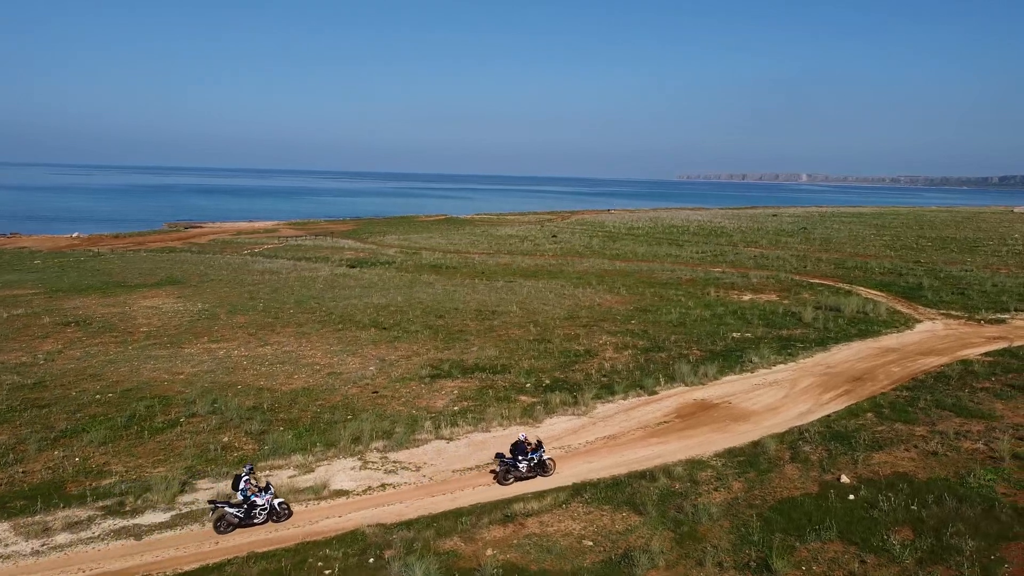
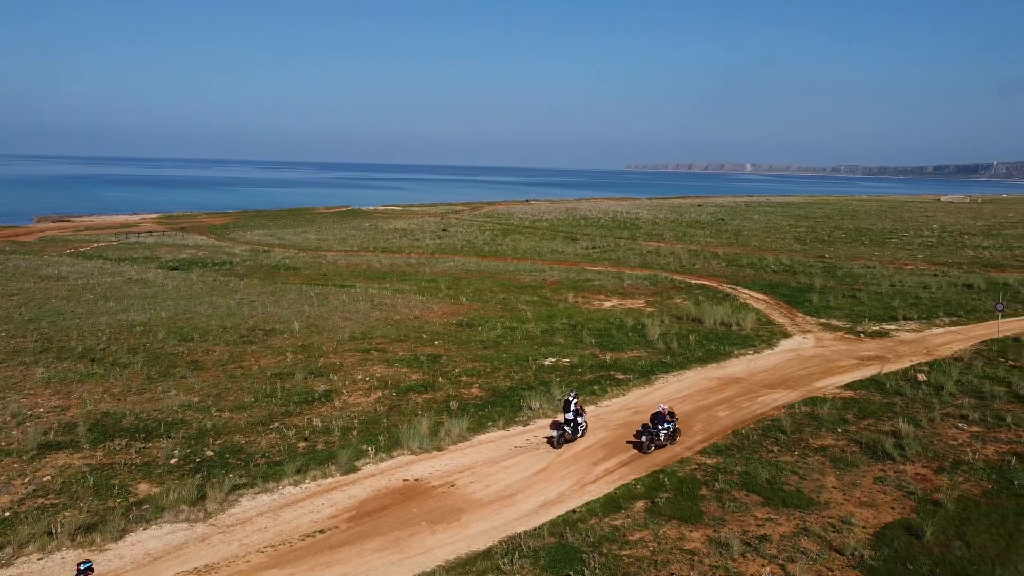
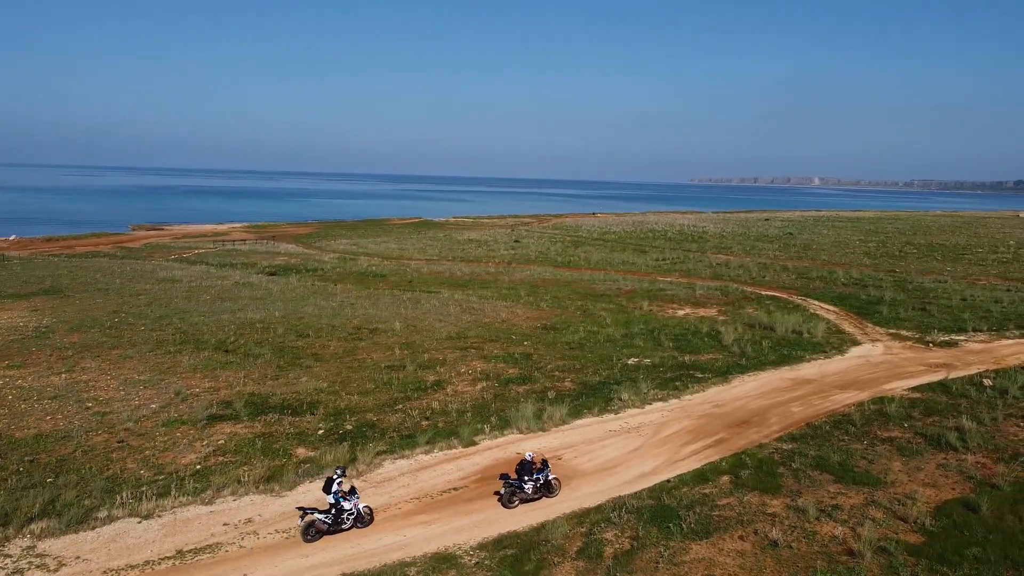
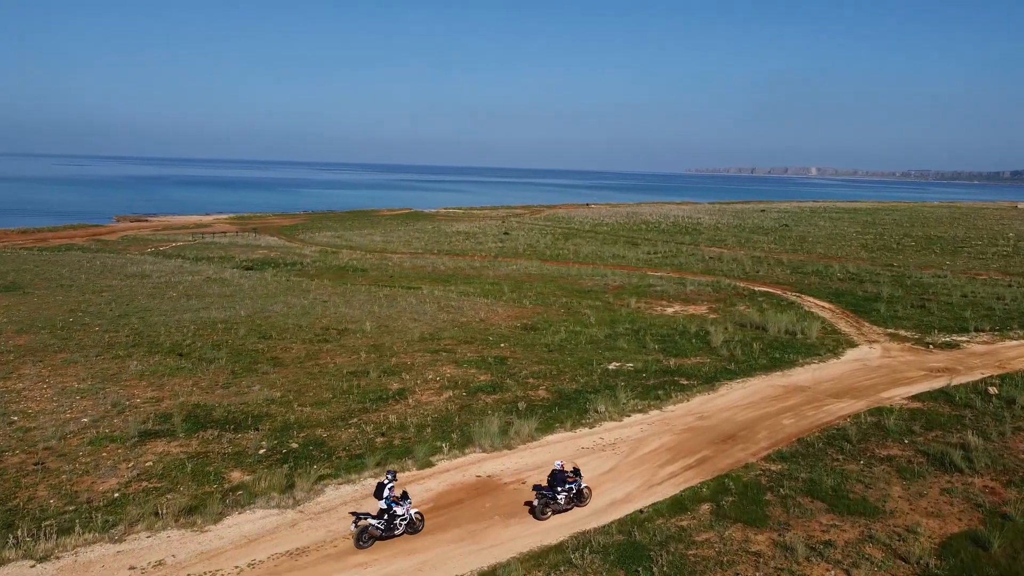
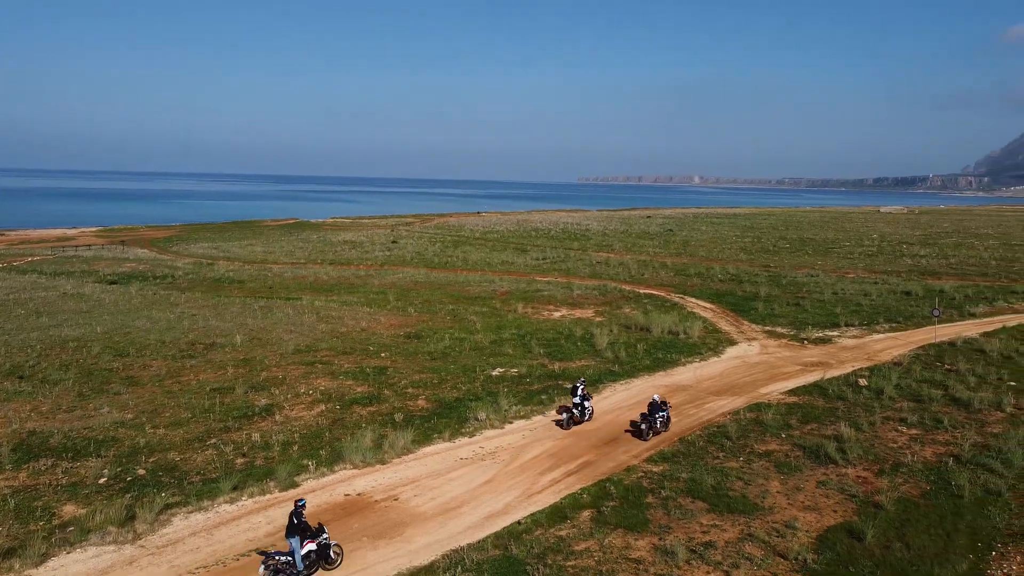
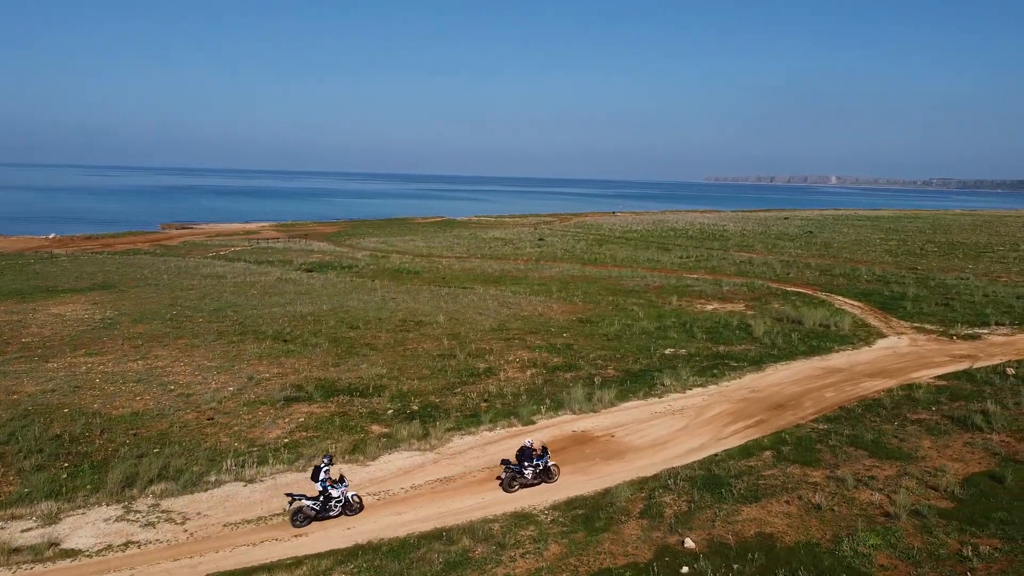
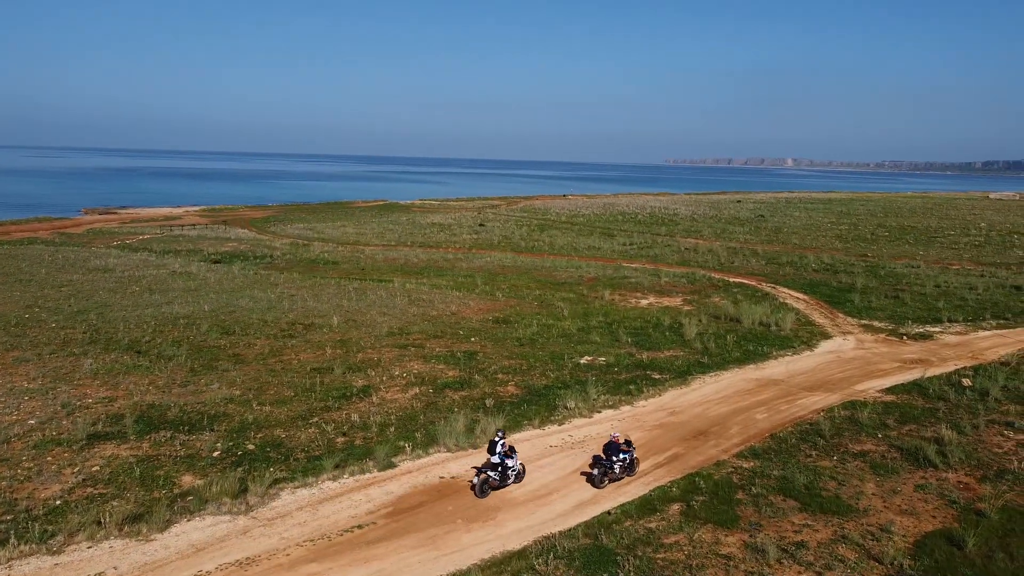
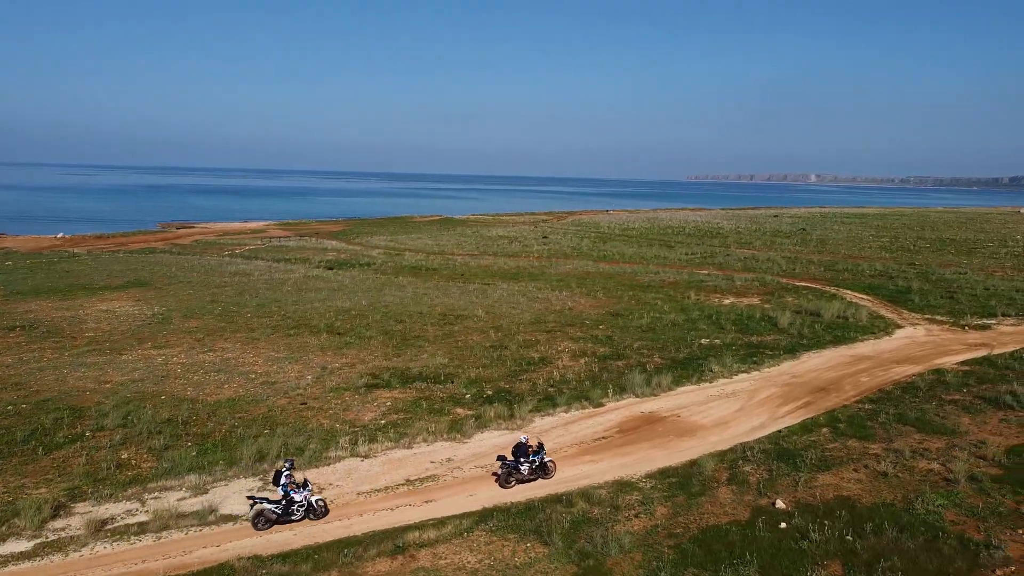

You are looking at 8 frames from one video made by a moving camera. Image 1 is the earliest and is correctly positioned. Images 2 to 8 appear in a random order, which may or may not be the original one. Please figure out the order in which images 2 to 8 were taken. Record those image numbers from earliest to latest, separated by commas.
8, 6, 3, 4, 7, 2, 5
